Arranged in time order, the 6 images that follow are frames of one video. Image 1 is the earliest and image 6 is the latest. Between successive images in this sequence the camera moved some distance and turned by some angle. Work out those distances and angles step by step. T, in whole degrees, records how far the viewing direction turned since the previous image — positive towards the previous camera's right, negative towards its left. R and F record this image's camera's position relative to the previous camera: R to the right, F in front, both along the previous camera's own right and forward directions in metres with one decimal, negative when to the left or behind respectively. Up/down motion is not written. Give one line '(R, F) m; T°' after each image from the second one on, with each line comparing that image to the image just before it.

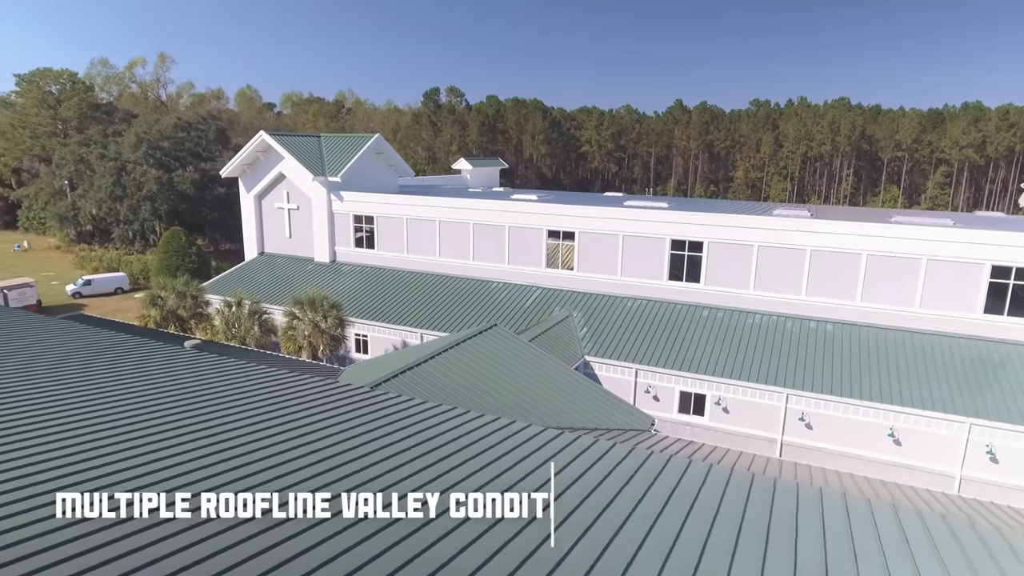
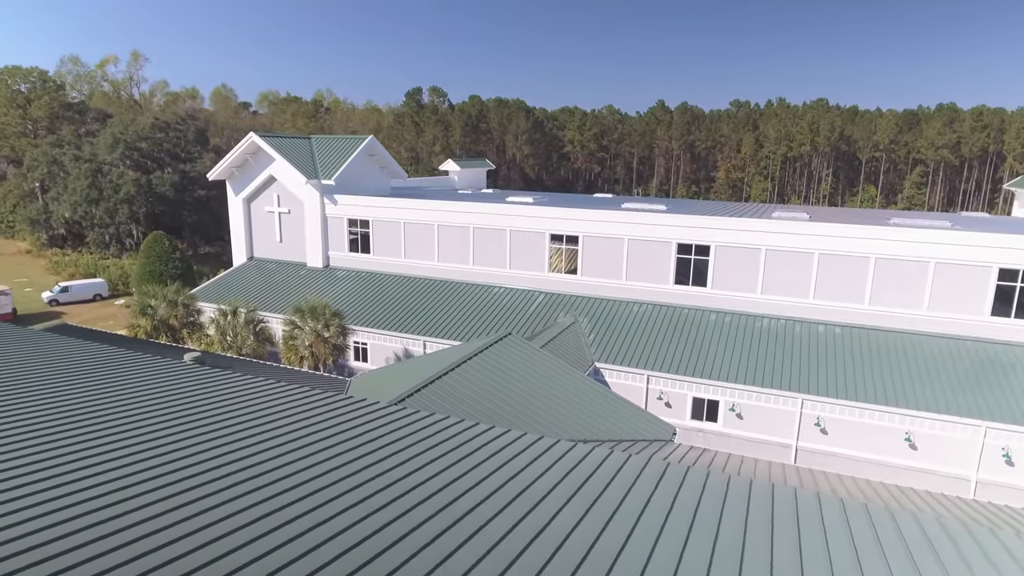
(-1.0, +0.5) m; +2°
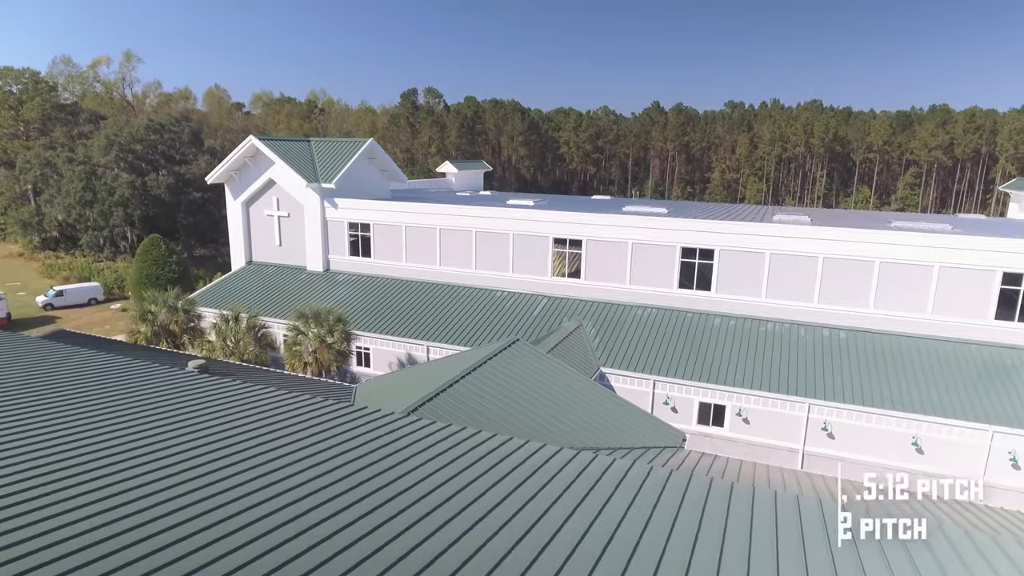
(-0.4, +0.1) m; +1°
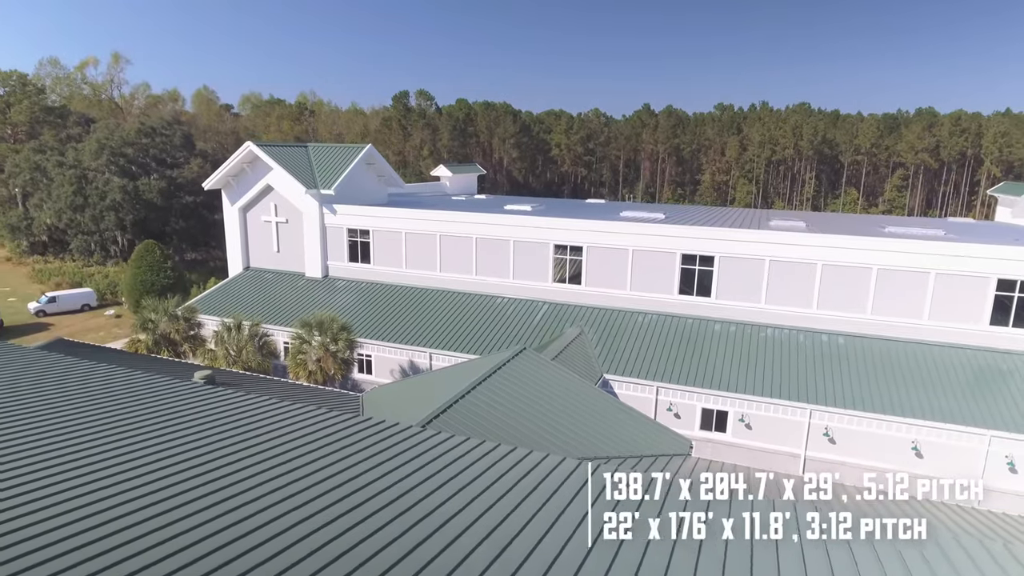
(-0.5, -0.1) m; +1°
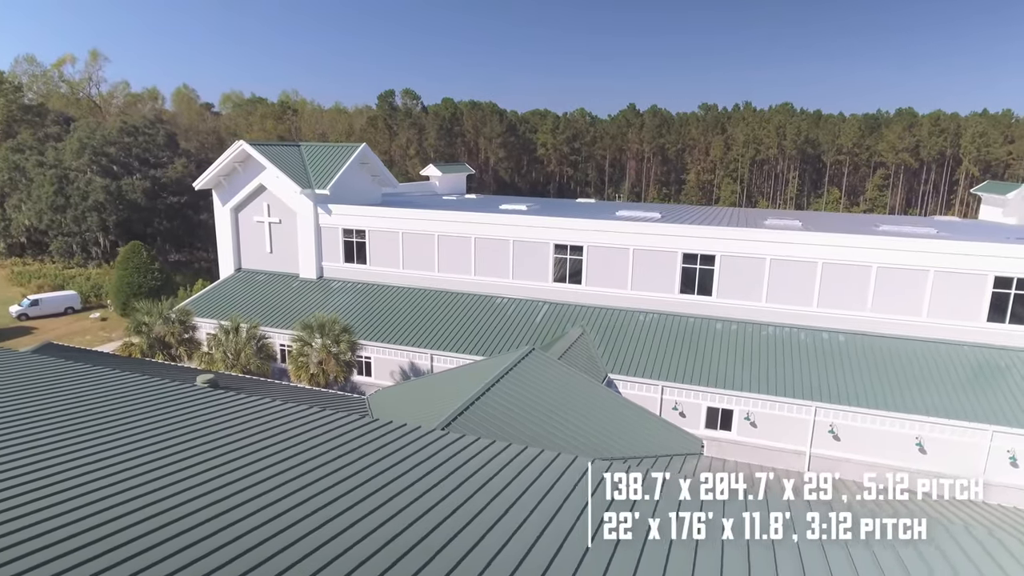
(-0.7, +0.1) m; +2°
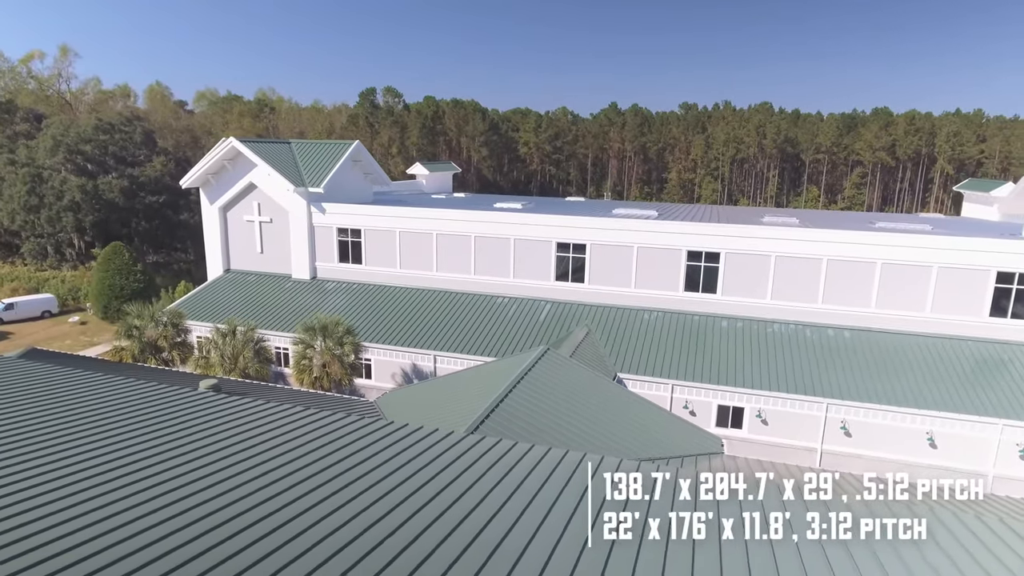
(-1.0, +0.4) m; +2°
